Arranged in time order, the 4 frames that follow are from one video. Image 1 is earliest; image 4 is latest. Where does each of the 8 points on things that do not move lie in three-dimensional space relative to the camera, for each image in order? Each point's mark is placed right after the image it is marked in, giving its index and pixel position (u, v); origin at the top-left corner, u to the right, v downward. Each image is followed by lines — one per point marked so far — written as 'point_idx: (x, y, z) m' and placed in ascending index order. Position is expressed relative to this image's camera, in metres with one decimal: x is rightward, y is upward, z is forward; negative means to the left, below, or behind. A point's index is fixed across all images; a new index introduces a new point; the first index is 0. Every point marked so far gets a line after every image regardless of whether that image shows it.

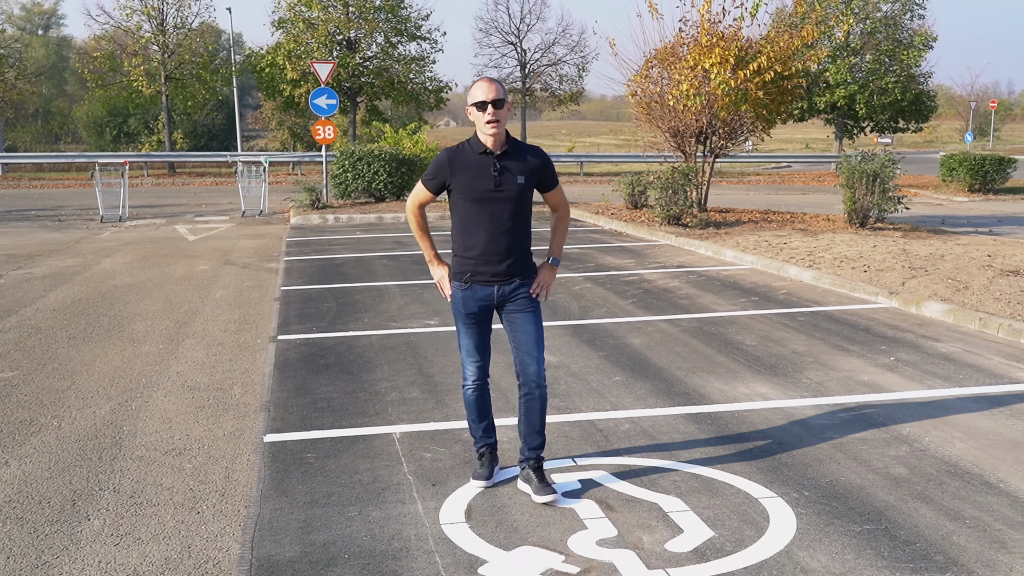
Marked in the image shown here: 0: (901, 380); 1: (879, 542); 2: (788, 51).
0: (+2.5, -0.6, +6.6) m
1: (+1.5, -1.0, +4.1) m
2: (+4.4, +3.8, +16.0) m
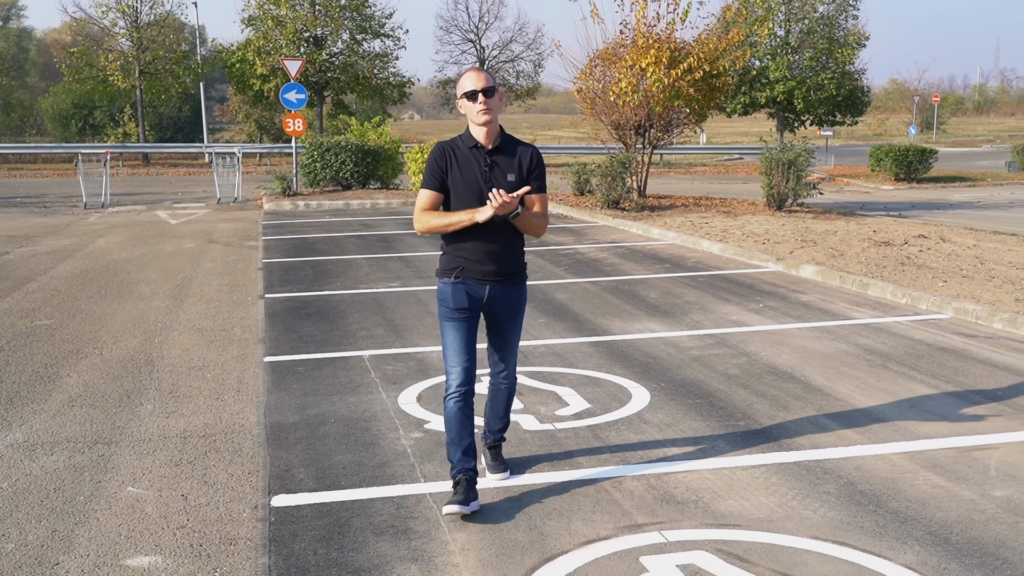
0: (+2.1, -0.3, +8.4) m
1: (+1.1, -0.7, +5.8) m
2: (+3.6, +4.2, +17.8) m
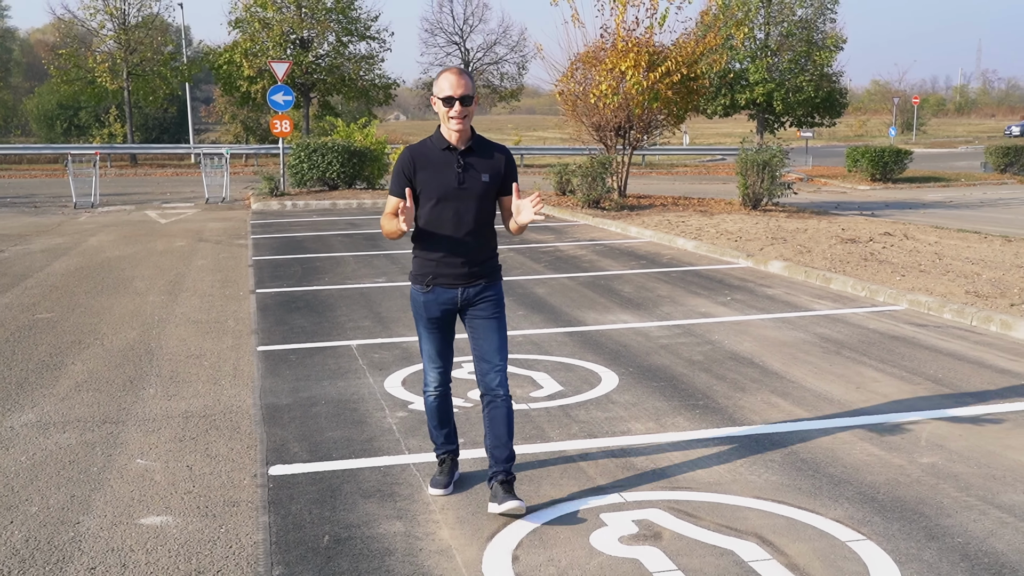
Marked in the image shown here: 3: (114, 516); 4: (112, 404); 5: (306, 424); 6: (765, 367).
0: (+1.9, -0.2, +8.9) m
1: (+1.0, -0.6, +6.3) m
2: (+3.3, +4.2, +18.3) m
3: (-1.7, -1.0, +4.3) m
4: (-2.4, -0.7, +6.1) m
5: (-1.2, -0.8, +5.7) m
6: (+1.7, -0.5, +6.8) m
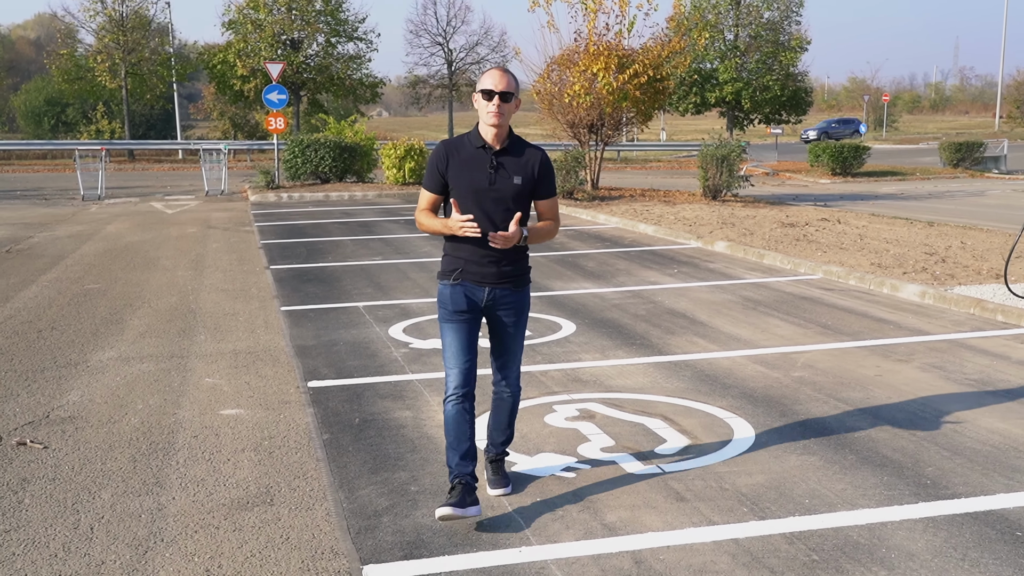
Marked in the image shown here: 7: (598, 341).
0: (+1.7, +0.1, +10.6) m
1: (+0.8, -0.4, +8.0) m
2: (+2.9, +4.5, +20.0) m
3: (-1.8, -0.7, +6.0) m
4: (-2.6, -0.4, +7.7) m
5: (-1.3, -0.5, +7.3) m
6: (+1.5, -0.3, +8.5) m
7: (+0.7, -0.4, +7.7) m
